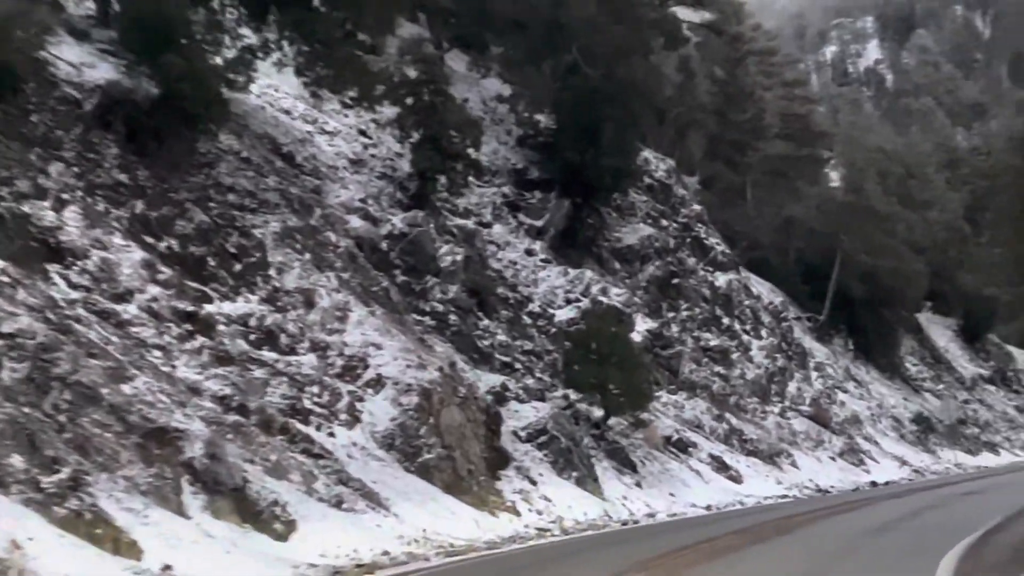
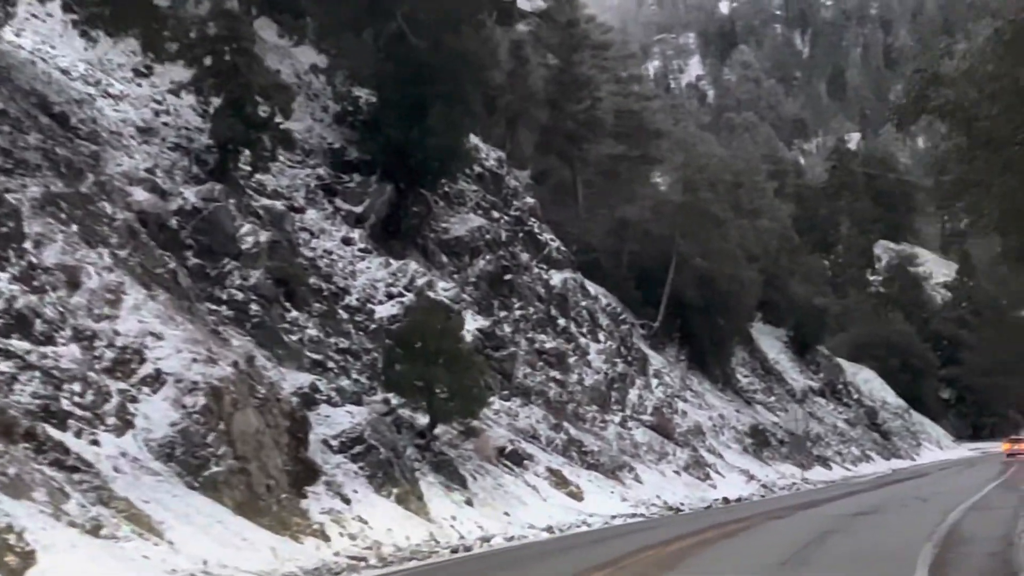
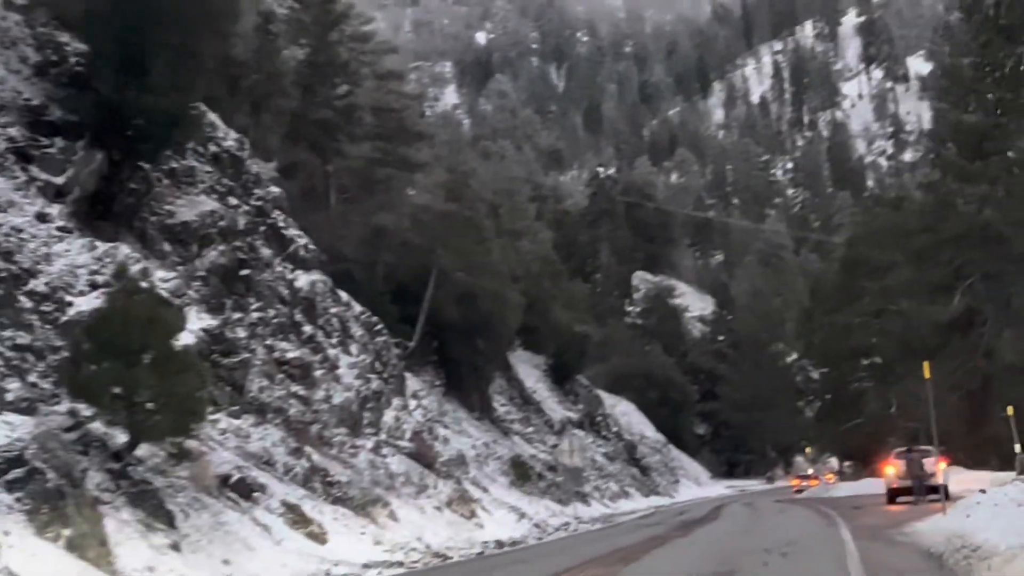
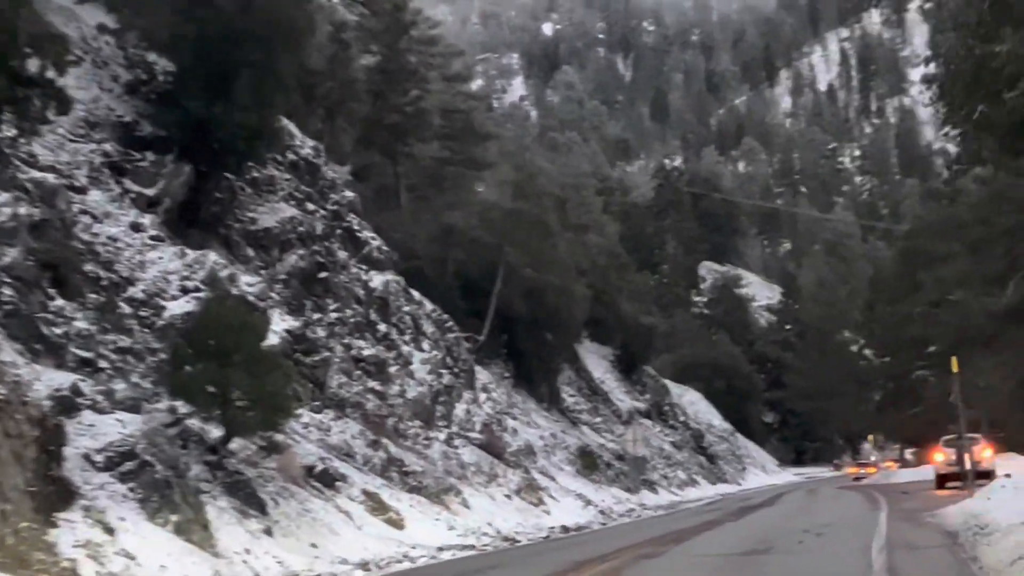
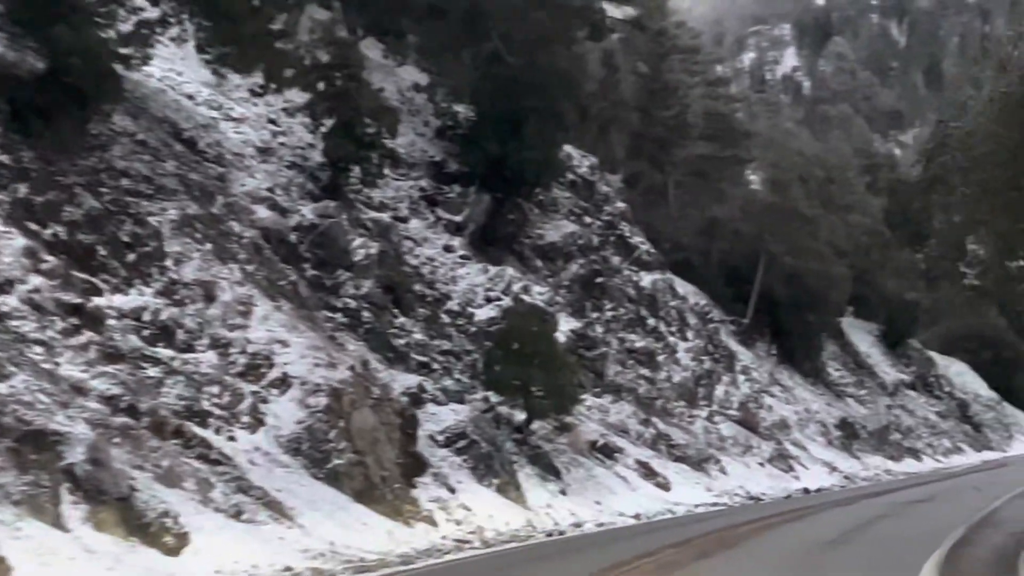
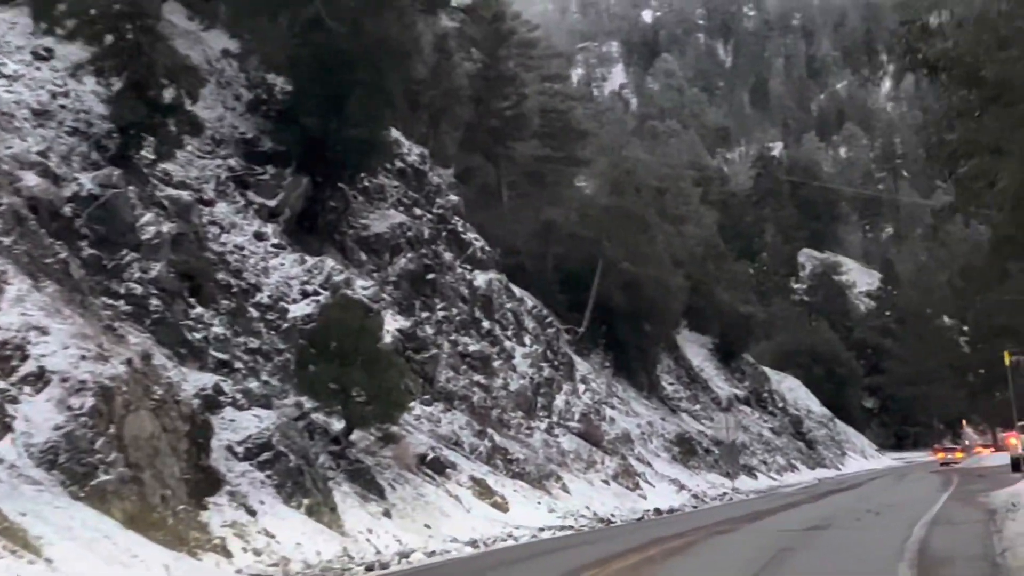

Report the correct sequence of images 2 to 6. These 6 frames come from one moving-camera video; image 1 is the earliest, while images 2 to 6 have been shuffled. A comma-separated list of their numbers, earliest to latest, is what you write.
5, 2, 6, 4, 3
